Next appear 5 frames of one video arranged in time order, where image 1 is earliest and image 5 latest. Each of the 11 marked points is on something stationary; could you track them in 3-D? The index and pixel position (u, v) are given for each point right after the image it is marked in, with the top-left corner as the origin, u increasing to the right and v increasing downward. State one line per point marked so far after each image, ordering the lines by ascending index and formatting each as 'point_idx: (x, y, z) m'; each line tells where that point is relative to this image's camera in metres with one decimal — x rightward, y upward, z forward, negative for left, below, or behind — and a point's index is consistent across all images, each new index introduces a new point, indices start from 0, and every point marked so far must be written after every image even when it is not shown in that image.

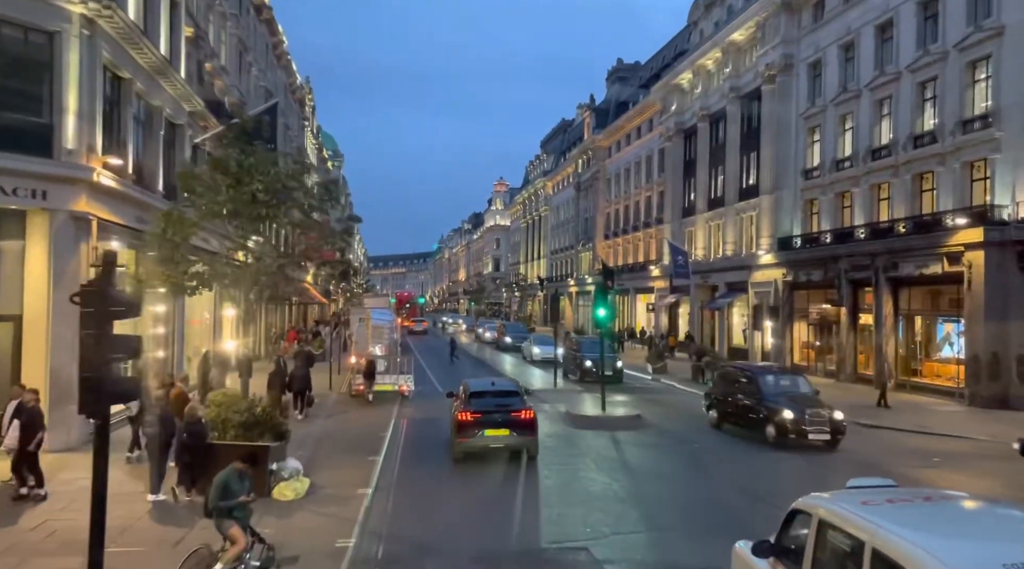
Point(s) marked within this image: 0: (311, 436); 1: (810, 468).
0: (-4.8, -3.6, +19.8) m
1: (+5.6, -3.5, +15.6) m
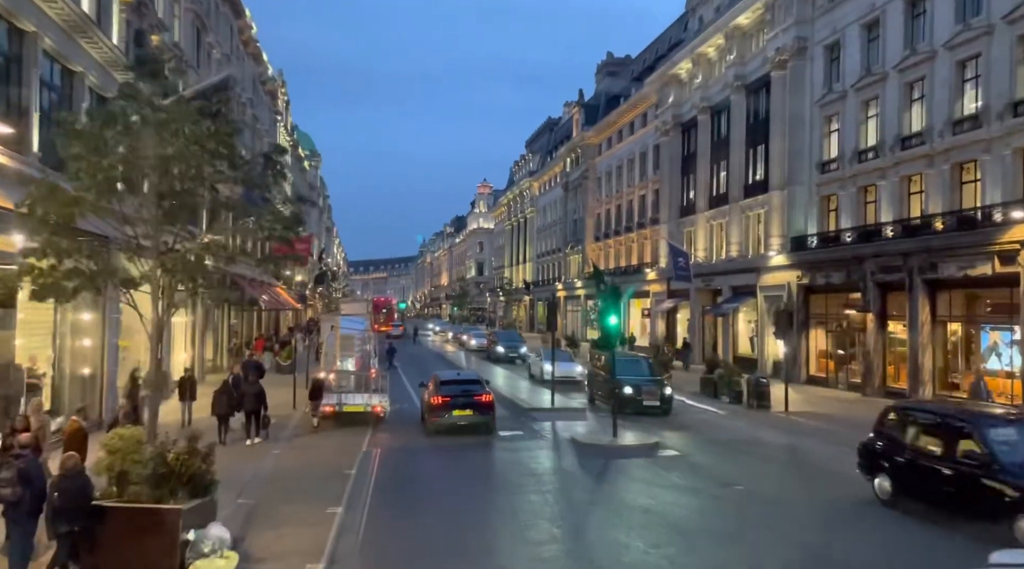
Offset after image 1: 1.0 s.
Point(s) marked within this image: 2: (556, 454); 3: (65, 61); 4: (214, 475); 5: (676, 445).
0: (-4.9, -3.7, +16.1) m
1: (+5.6, -3.5, +12.2) m
2: (+0.9, -3.6, +17.8) m
3: (-9.3, +4.6, +17.2) m
4: (-3.8, -2.4, +10.5) m
5: (+3.7, -3.6, +18.6) m
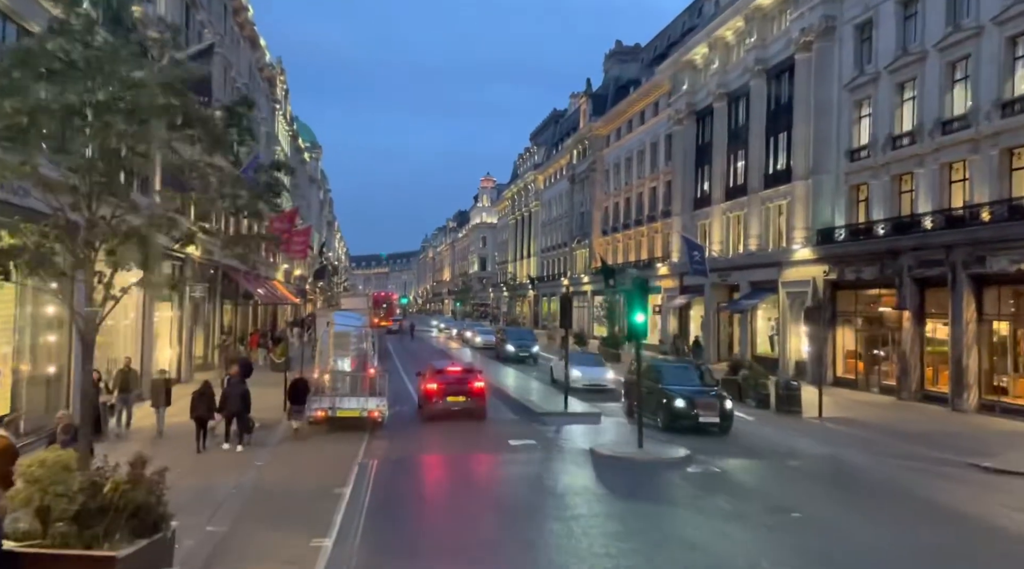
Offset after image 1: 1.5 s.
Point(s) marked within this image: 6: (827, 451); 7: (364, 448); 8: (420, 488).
0: (-4.6, -3.5, +14.1) m
1: (+5.9, -3.4, +10.1) m
2: (+1.2, -3.5, +15.7) m
3: (-9.0, +4.8, +15.1) m
4: (-3.6, -2.3, +8.5) m
5: (+4.0, -3.4, +16.6) m
6: (+7.0, -3.7, +18.3) m
7: (-3.3, -3.6, +18.1) m
8: (-1.6, -3.6, +14.7) m
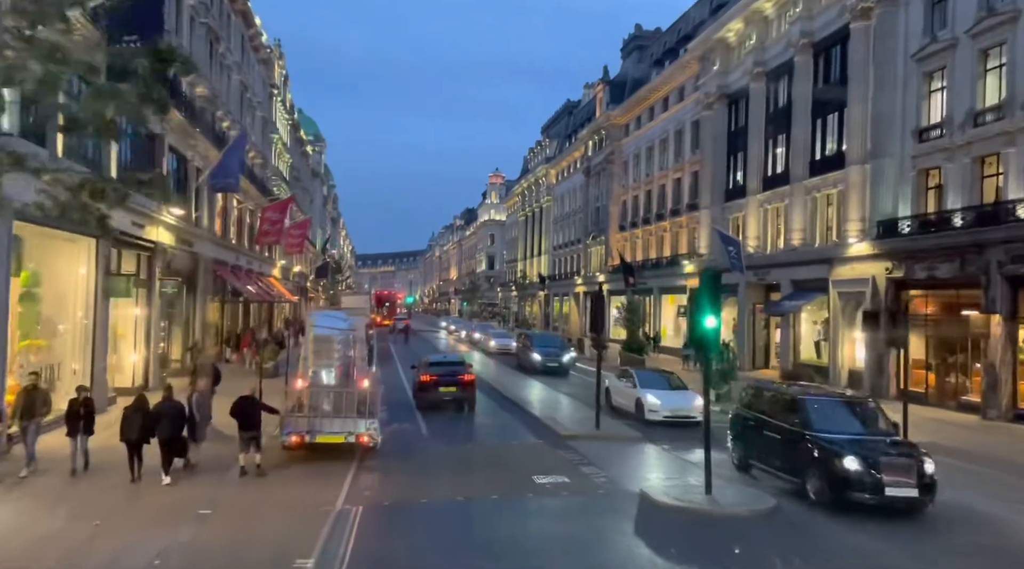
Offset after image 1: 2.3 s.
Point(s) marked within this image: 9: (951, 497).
0: (-4.2, -3.3, +10.1) m
1: (+6.2, -3.3, +6.1) m
2: (+1.6, -3.4, +11.7) m
3: (-8.5, +5.0, +11.2) m
4: (-3.2, -2.1, +4.5) m
5: (+4.4, -3.4, +12.6) m
6: (+7.5, -3.7, +14.2) m
7: (-2.8, -3.4, +14.1) m
8: (-1.2, -3.5, +10.7) m
9: (+7.6, -3.7, +14.4) m
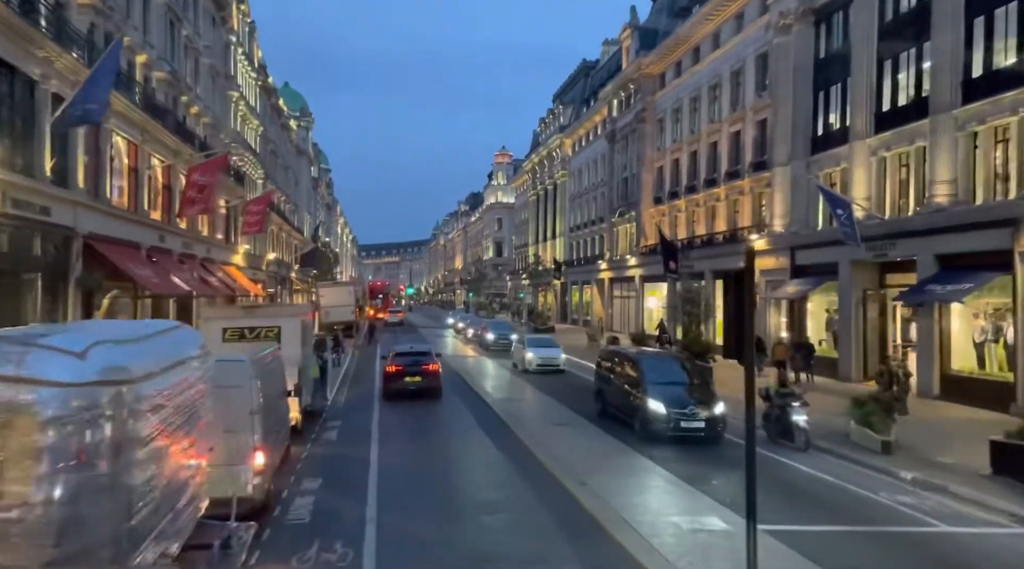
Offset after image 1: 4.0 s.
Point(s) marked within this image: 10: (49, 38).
0: (-3.8, -3.2, -0.4) m
1: (+6.6, -3.1, -4.5) m
2: (+2.0, -3.1, +1.1) m
3: (-8.3, +5.1, +0.6) m
4: (-2.8, -2.0, -6.0) m
5: (+4.8, -3.1, +2.0) m
6: (+7.9, -3.3, +3.6) m
7: (-2.4, -3.2, +3.5) m
8: (-0.8, -3.3, +0.1) m
9: (+8.1, -3.3, +3.7) m
10: (-11.0, +5.8, +19.5) m
